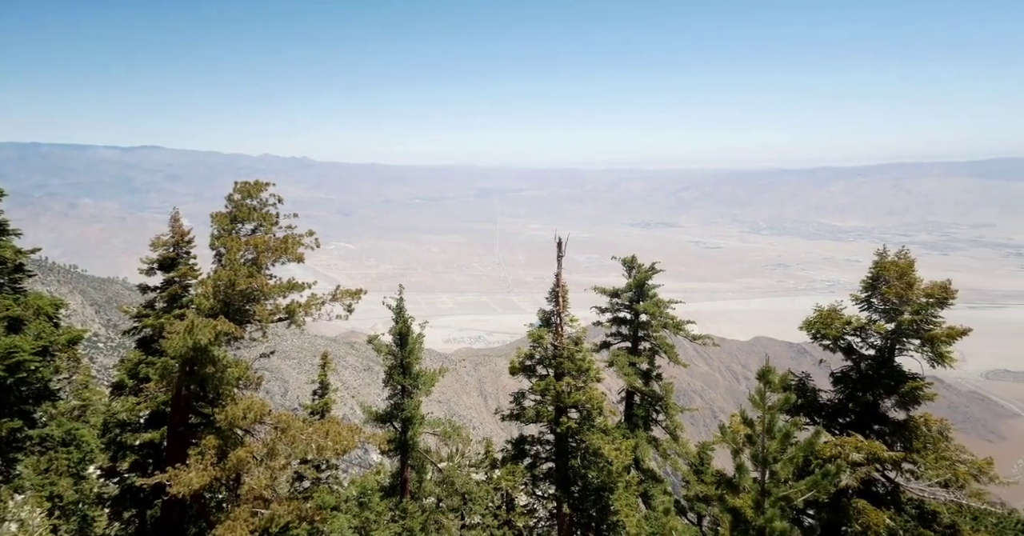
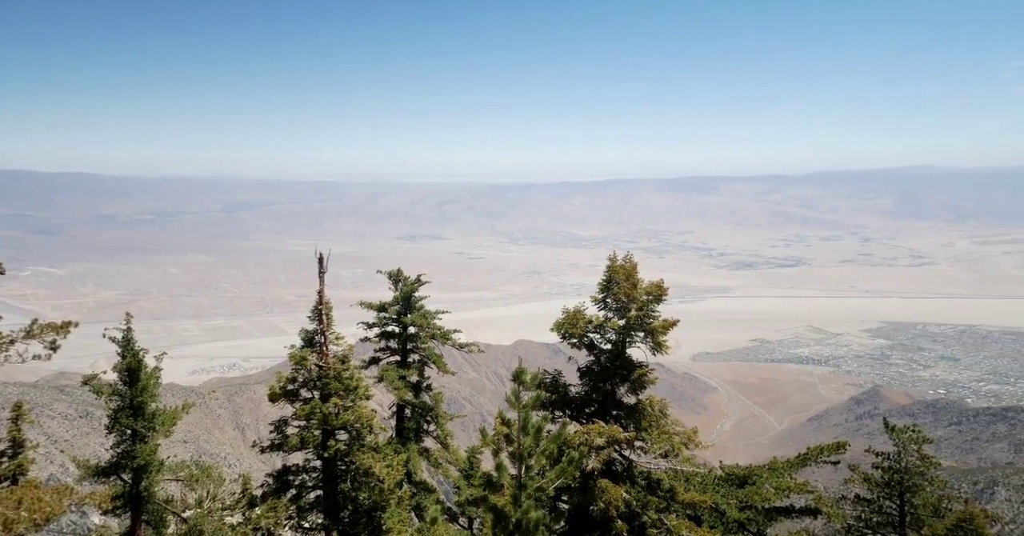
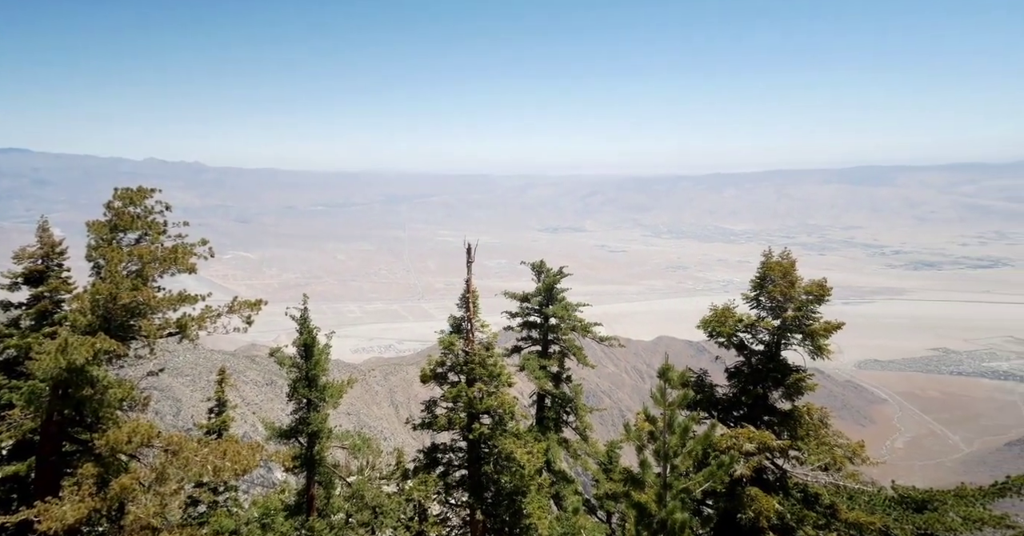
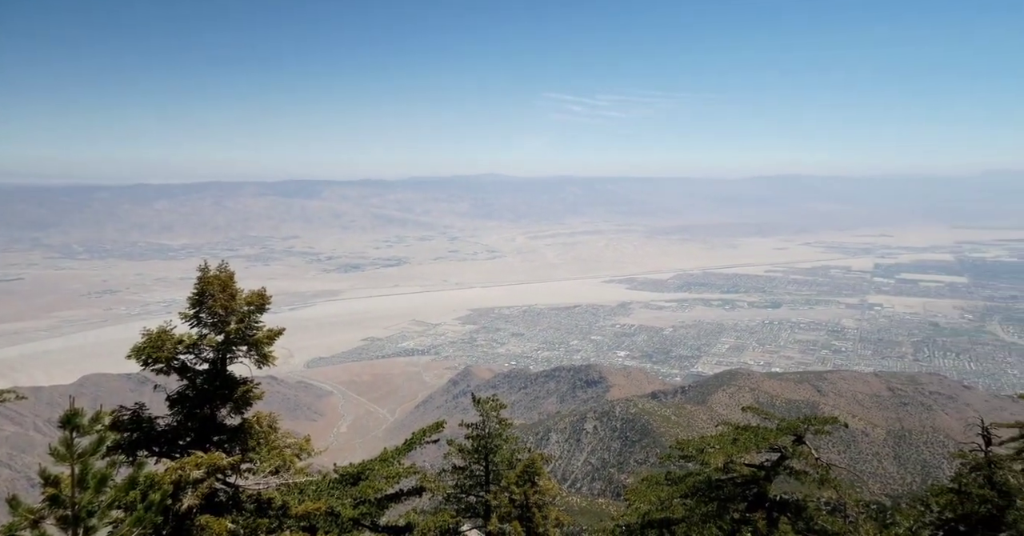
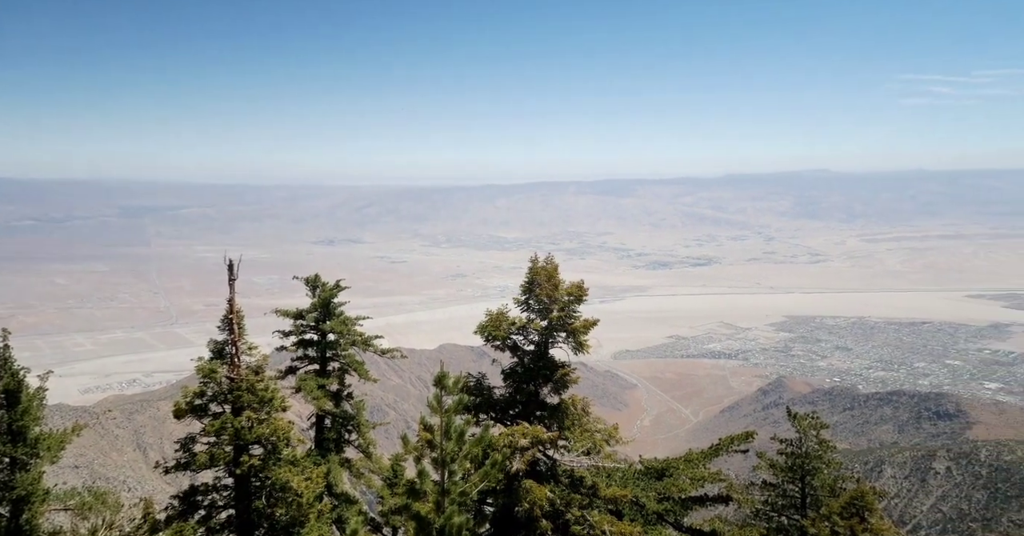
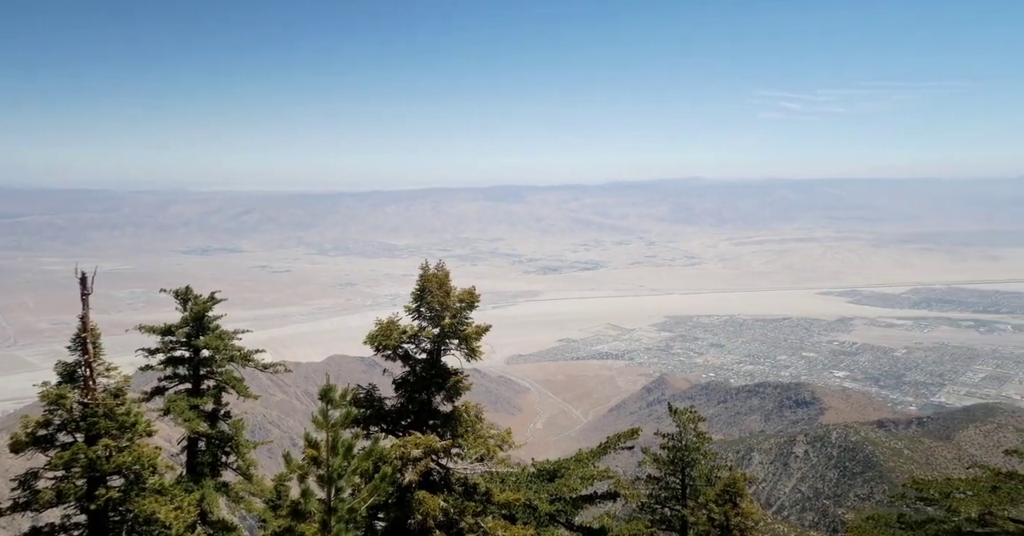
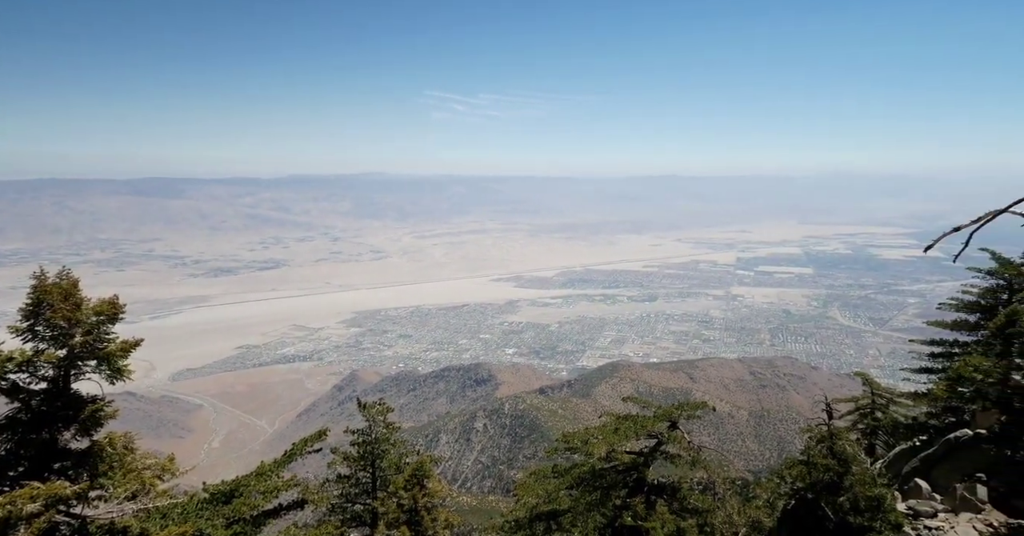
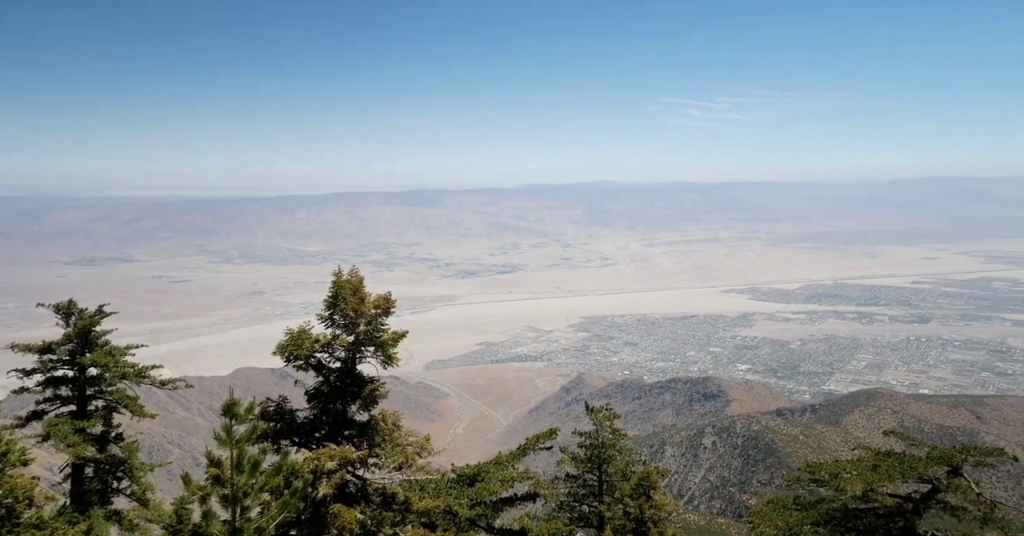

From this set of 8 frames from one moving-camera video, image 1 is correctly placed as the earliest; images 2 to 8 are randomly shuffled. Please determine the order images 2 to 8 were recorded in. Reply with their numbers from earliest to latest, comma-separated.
3, 2, 5, 6, 8, 4, 7
